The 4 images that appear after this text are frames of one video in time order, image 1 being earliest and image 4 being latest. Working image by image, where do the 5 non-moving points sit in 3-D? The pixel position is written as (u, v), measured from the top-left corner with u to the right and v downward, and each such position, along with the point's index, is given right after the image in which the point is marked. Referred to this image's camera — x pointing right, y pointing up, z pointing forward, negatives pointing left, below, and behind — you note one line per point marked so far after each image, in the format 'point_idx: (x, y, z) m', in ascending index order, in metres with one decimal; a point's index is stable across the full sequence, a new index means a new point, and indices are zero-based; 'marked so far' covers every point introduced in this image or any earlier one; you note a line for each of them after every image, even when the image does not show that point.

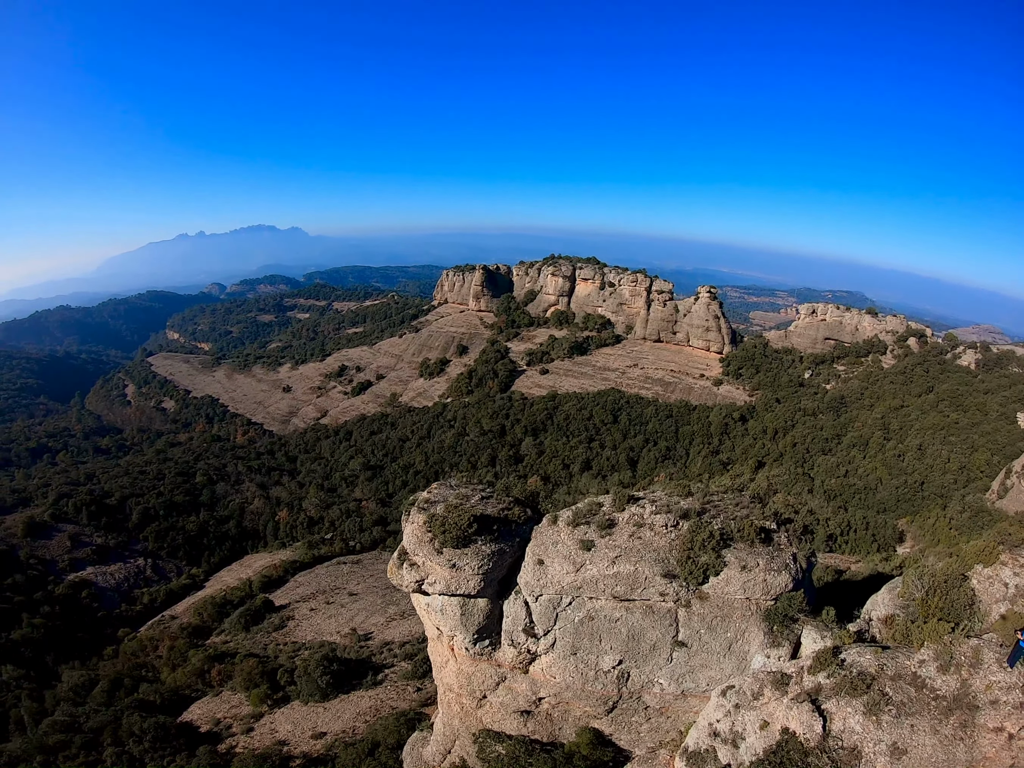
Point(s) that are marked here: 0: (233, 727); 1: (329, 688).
0: (-9.6, -11.8, +17.7) m
1: (-6.2, -10.3, +17.3) m
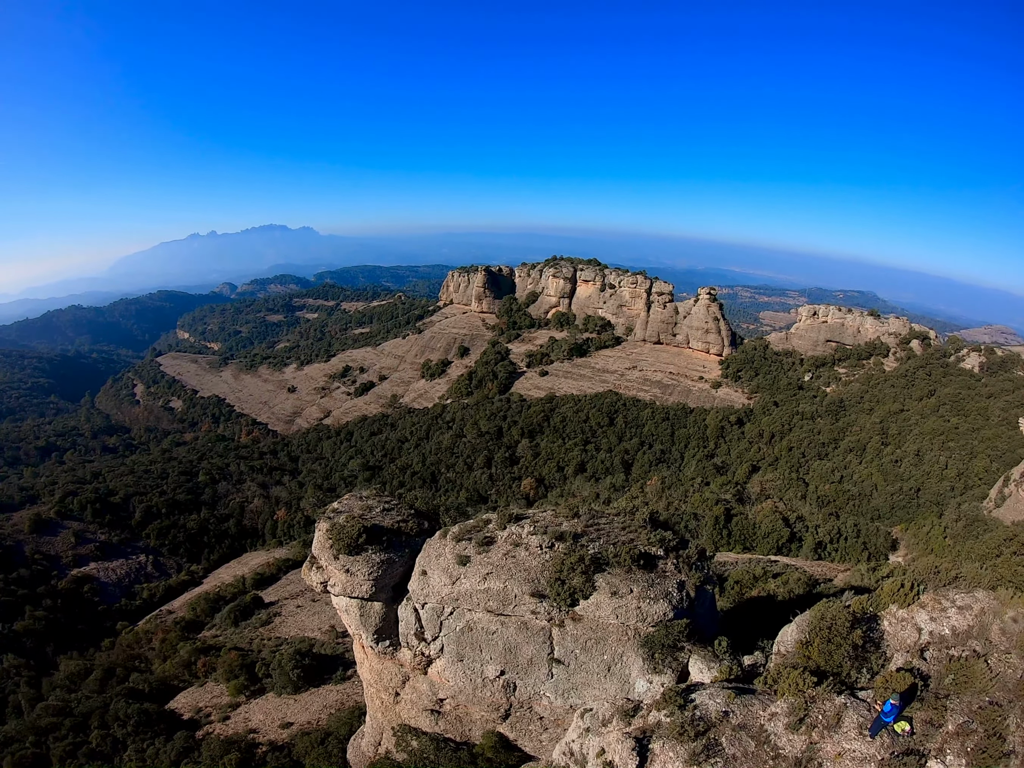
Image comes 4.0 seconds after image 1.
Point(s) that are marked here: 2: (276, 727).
0: (-11.0, -12.1, +18.7) m
1: (-7.6, -10.6, +18.3) m
2: (-7.8, -11.4, +17.0) m
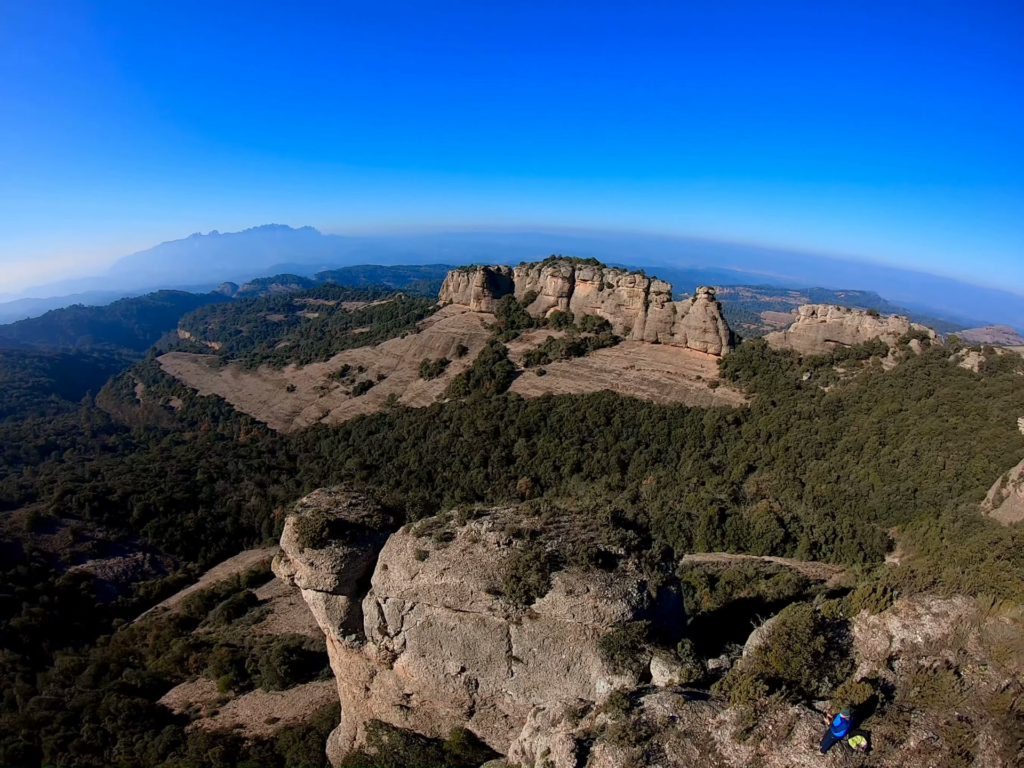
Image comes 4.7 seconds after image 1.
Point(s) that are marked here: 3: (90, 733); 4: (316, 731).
0: (-11.6, -12.1, +19.0) m
1: (-8.1, -10.6, +18.6) m
2: (-8.4, -11.4, +17.2) m
3: (-15.1, -12.5, +18.3) m
4: (-5.7, -10.1, +14.9) m
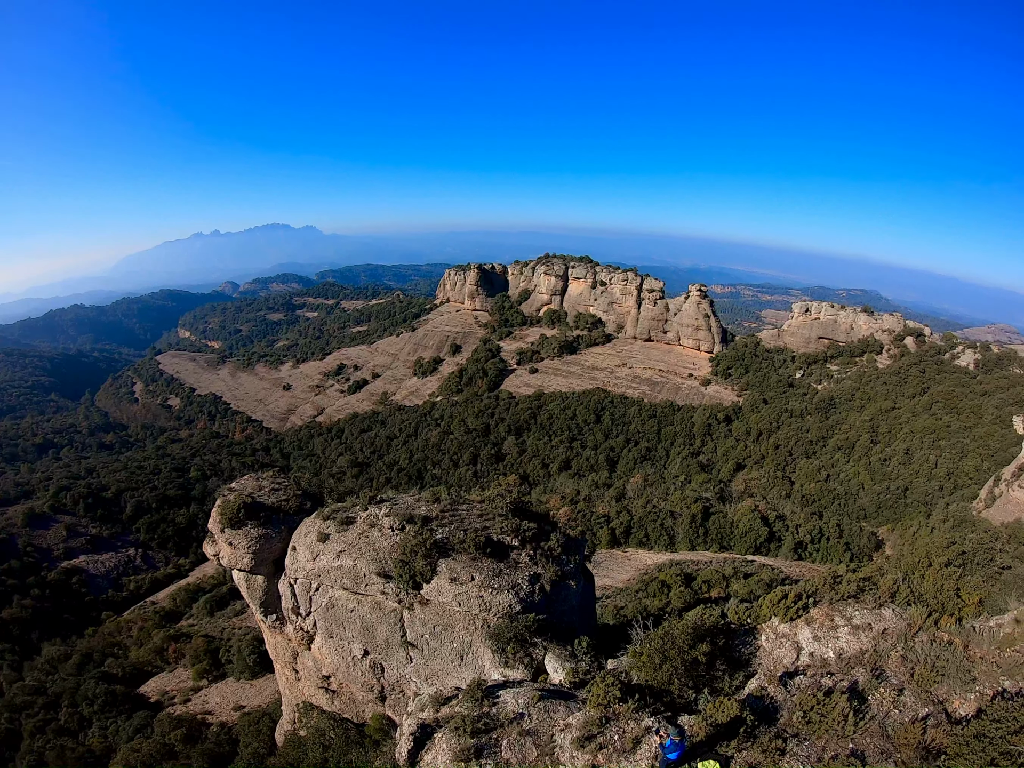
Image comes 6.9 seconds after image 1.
0: (-13.1, -12.2, +19.8) m
1: (-9.7, -10.7, +19.3) m
2: (-10.0, -11.4, +18.0) m
3: (-16.7, -12.6, +19.1) m
4: (-7.3, -10.1, +15.6) m
